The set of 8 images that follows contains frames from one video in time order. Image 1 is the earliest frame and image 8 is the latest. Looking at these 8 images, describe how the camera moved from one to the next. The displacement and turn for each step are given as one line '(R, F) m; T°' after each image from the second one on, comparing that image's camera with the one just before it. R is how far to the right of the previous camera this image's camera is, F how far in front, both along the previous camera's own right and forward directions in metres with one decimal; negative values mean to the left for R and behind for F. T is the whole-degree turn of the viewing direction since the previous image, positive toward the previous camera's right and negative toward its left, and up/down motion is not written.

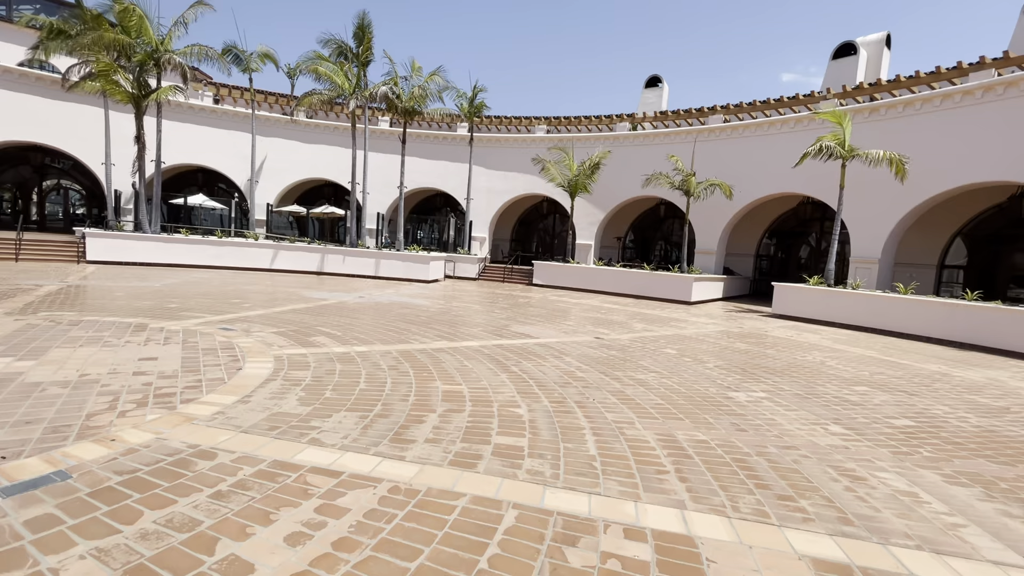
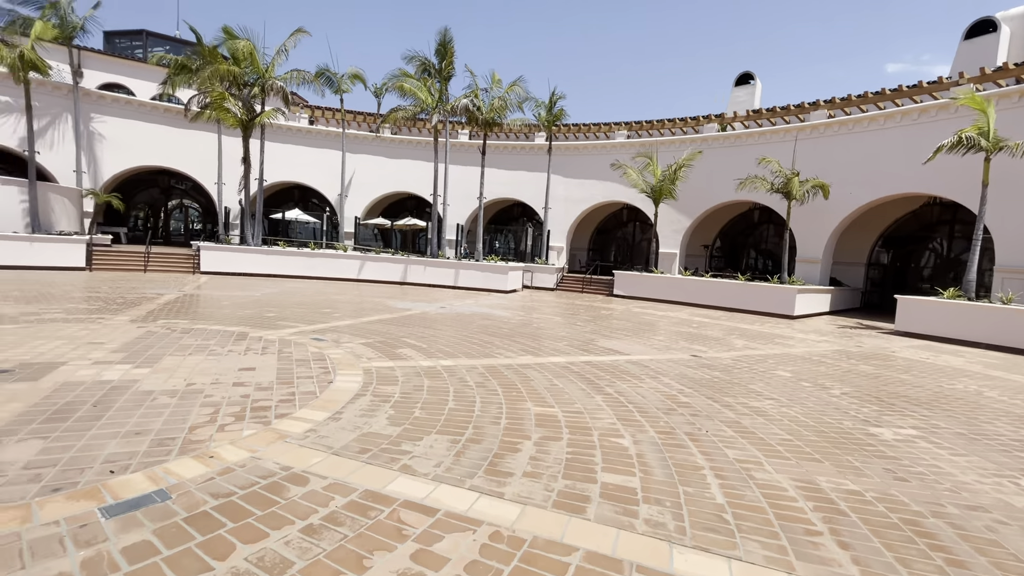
(-0.3, +0.4) m; -9°
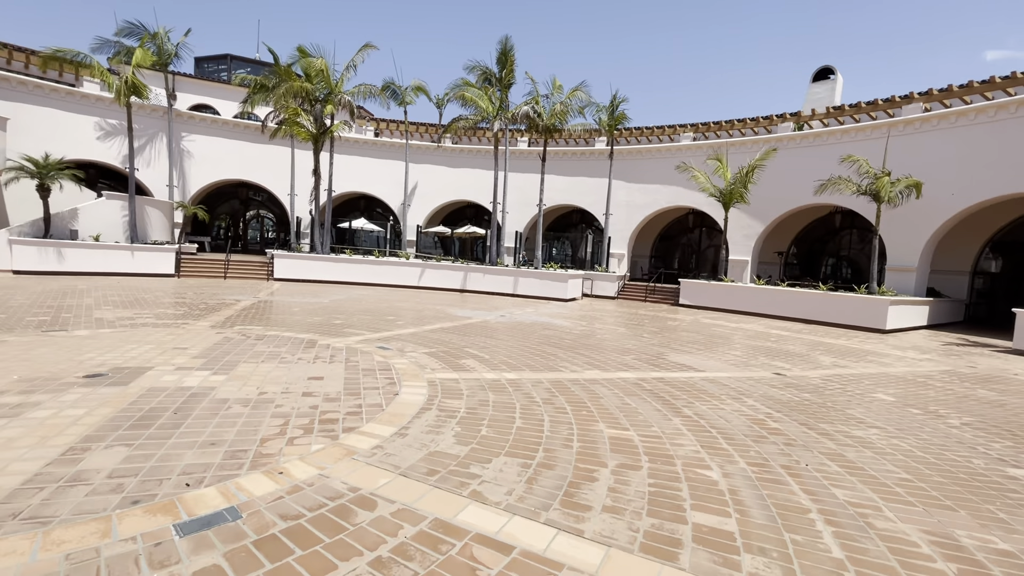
(-0.2, +0.2) m; -7°
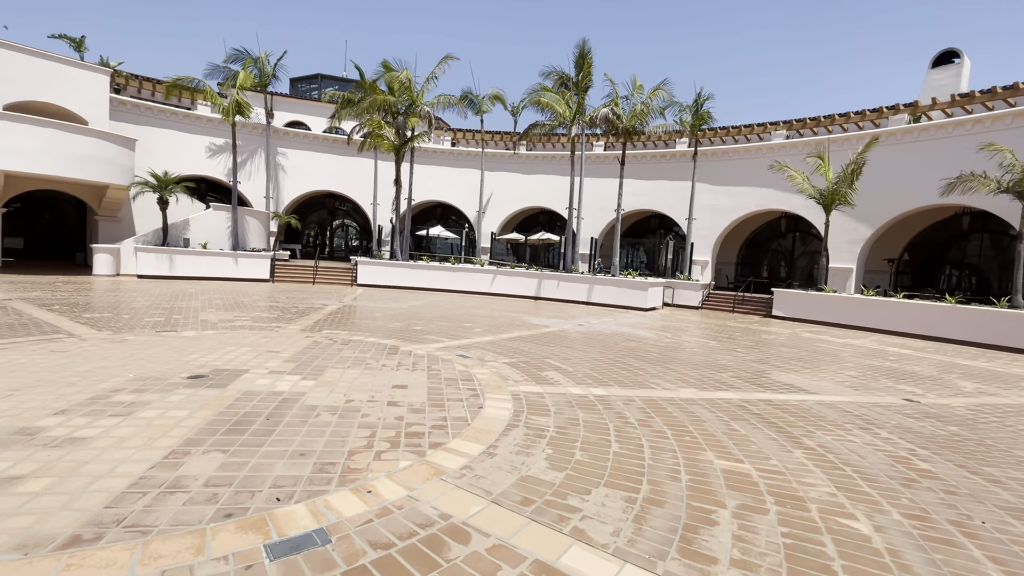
(-0.2, +0.3) m; -8°
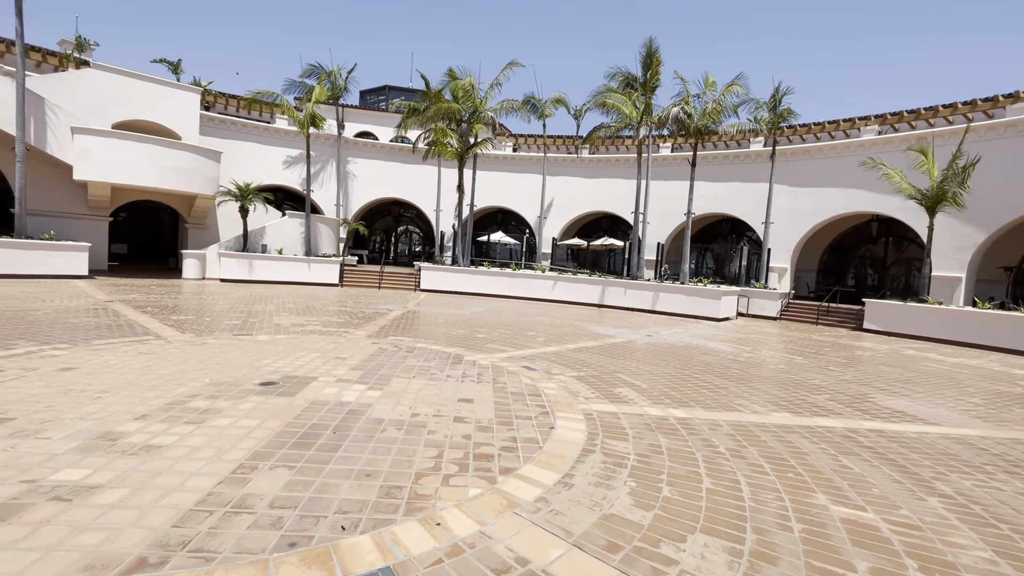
(-0.2, +0.3) m; -7°
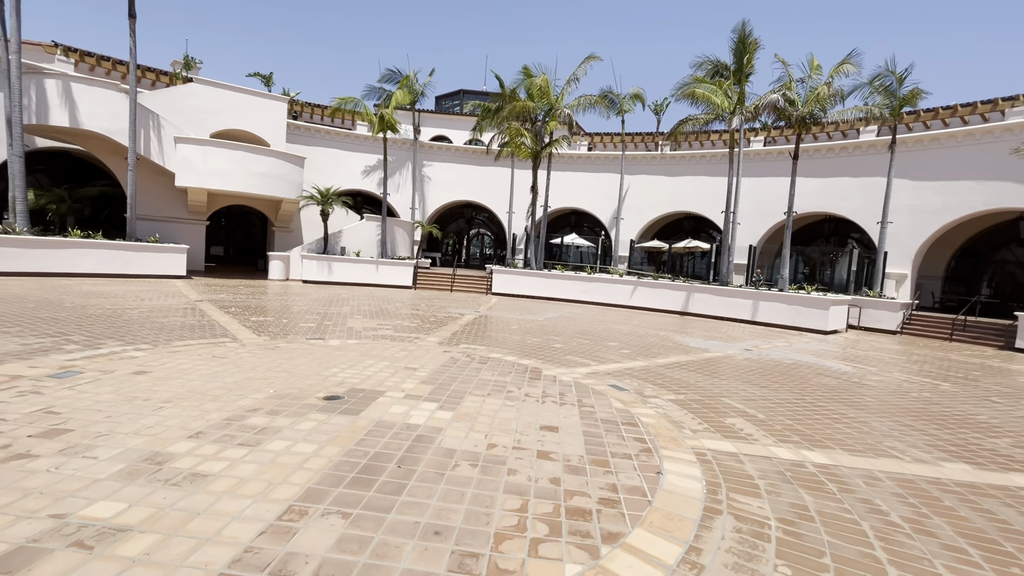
(-0.2, +0.8) m; -8°
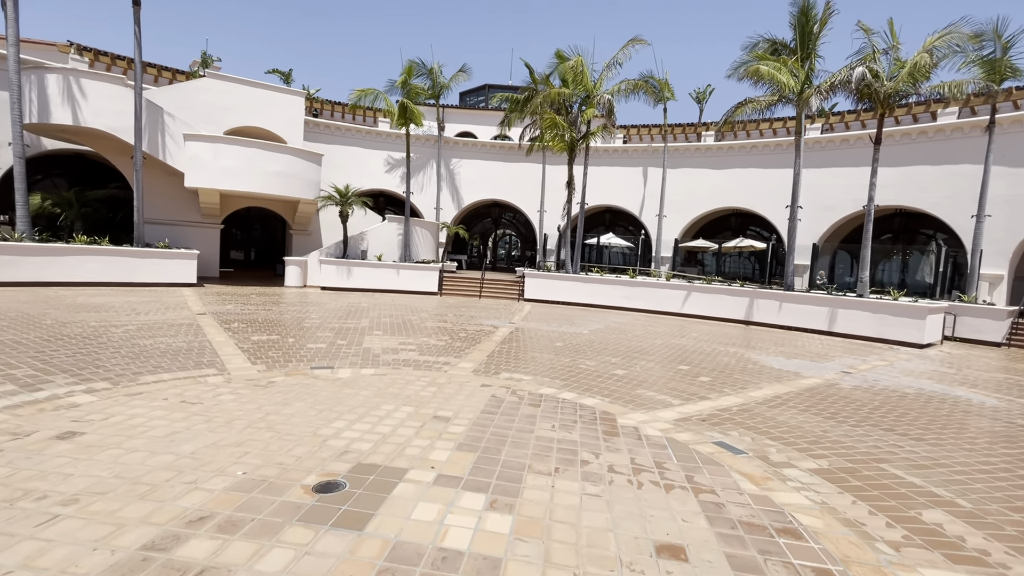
(-0.4, +1.7) m; -3°
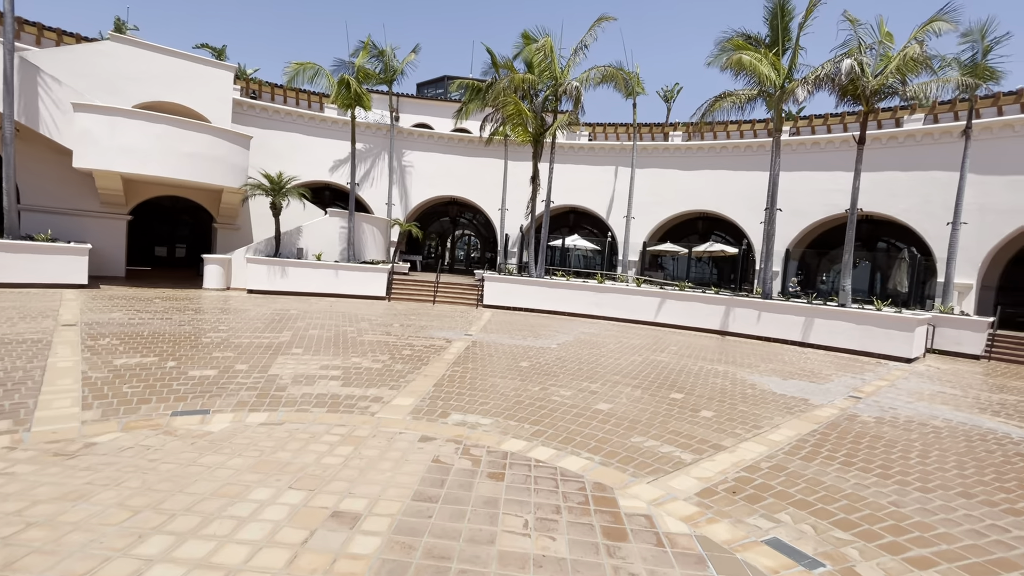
(+0.1, +1.7) m; +5°
